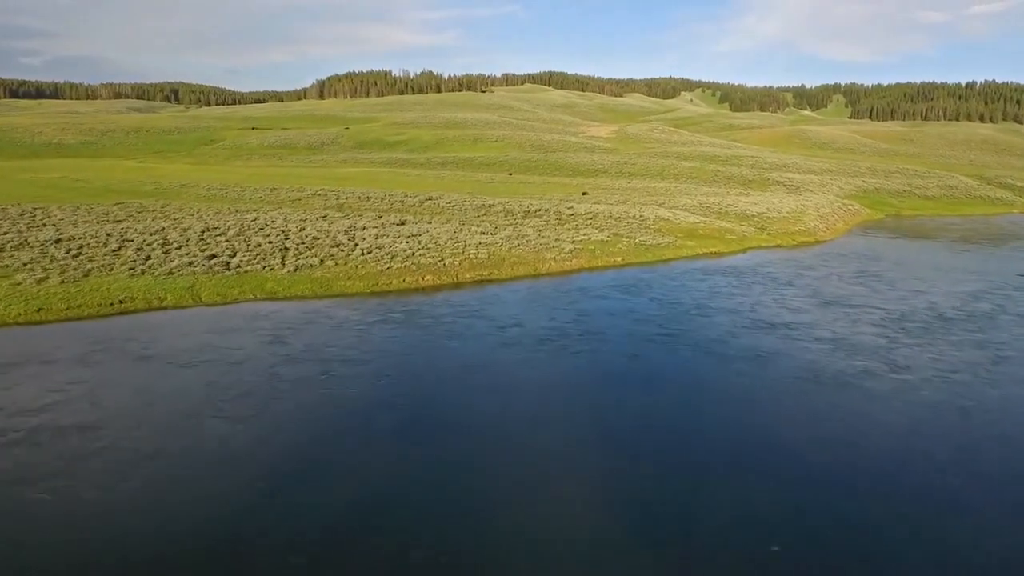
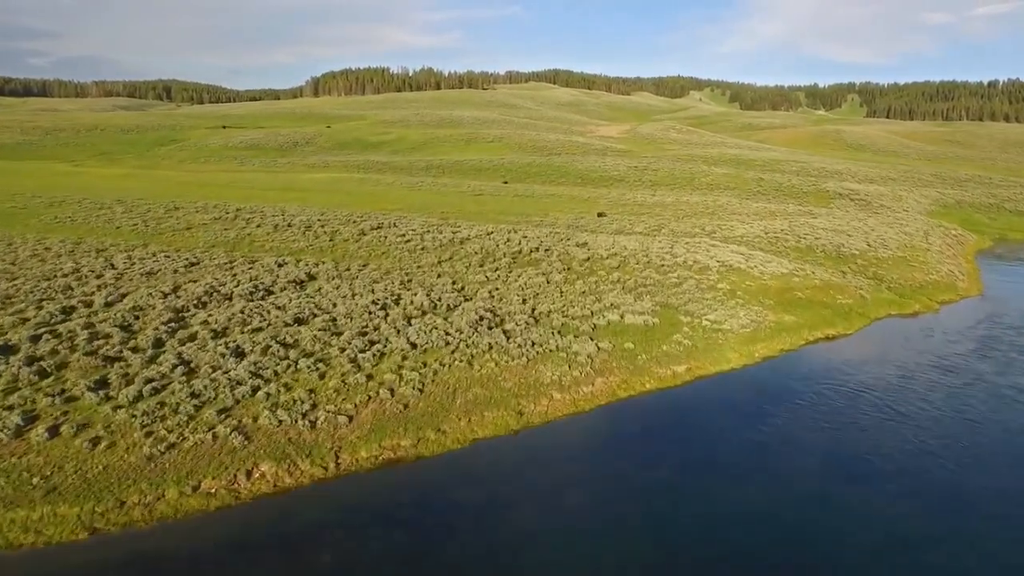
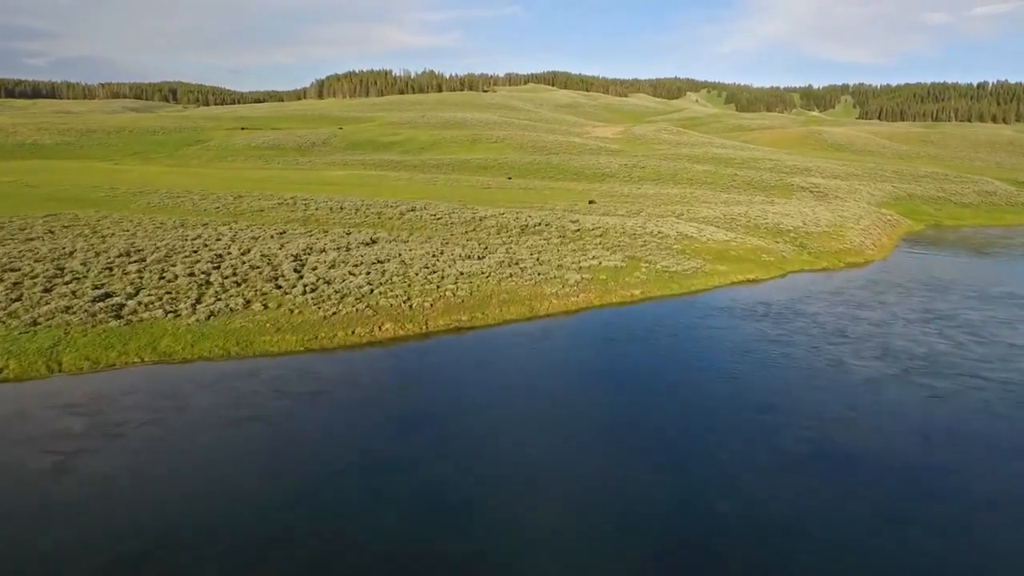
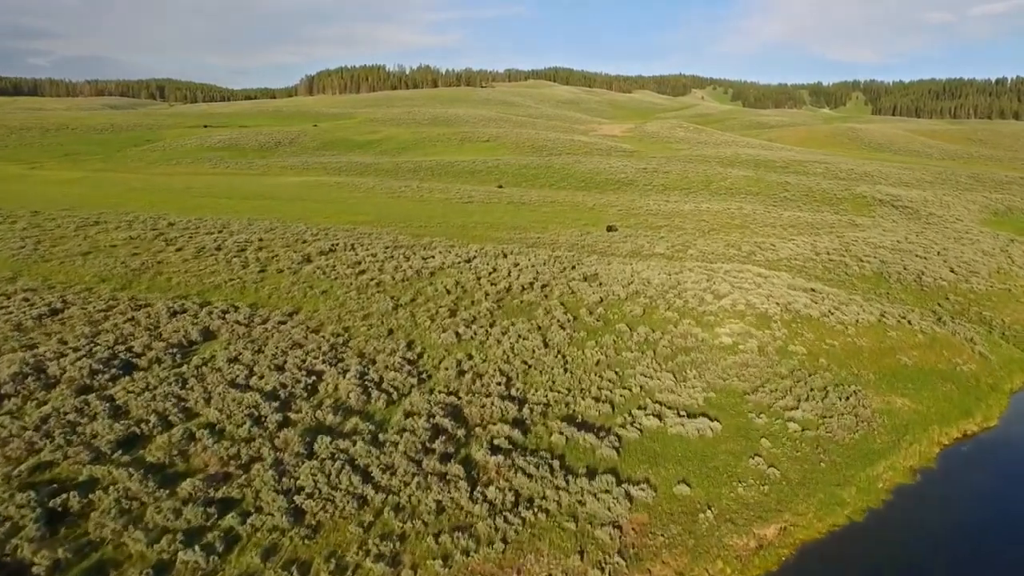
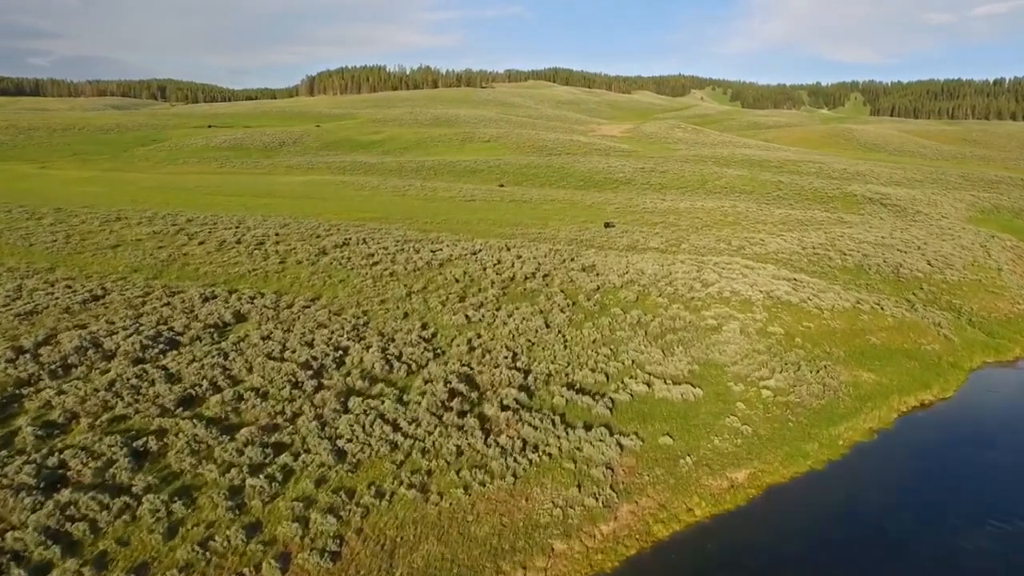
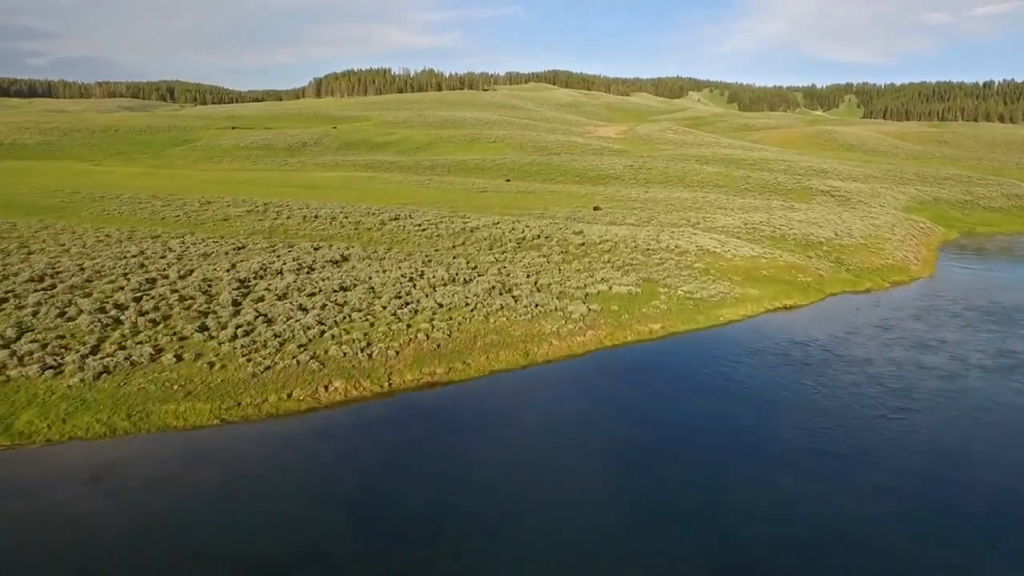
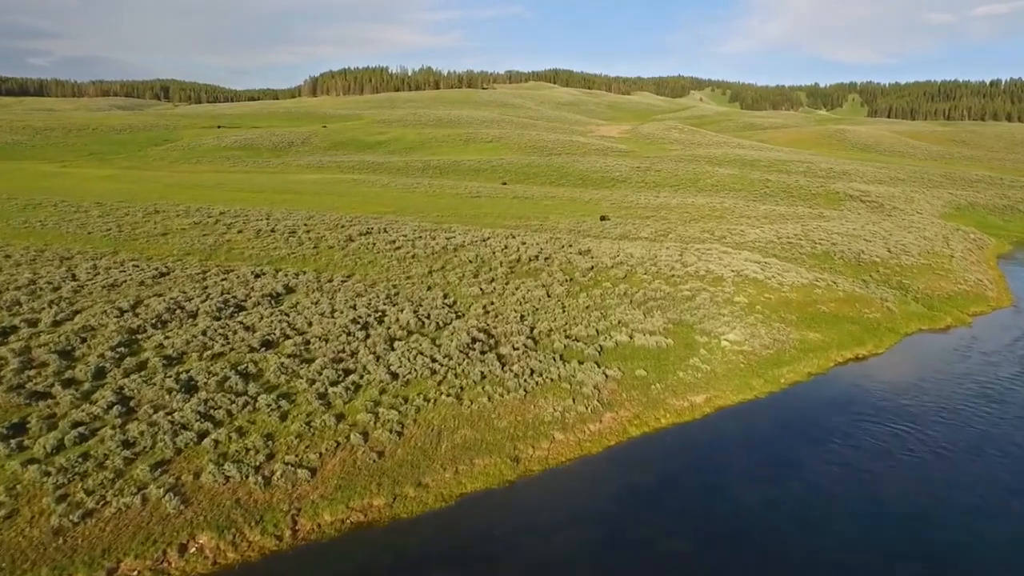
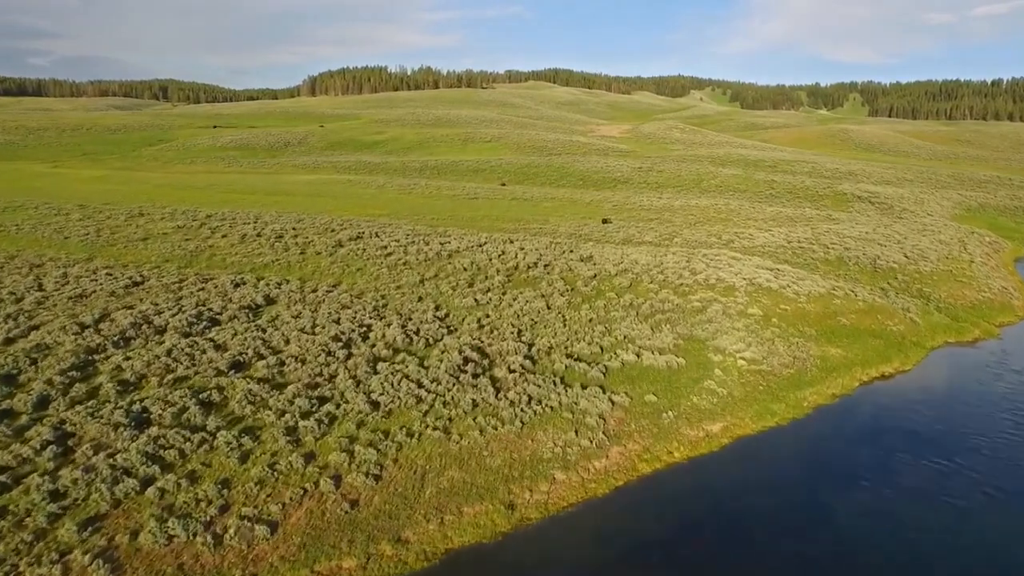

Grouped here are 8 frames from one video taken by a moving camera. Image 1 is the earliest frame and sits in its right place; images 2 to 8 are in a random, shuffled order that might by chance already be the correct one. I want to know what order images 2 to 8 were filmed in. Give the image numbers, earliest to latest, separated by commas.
3, 6, 2, 7, 8, 5, 4
